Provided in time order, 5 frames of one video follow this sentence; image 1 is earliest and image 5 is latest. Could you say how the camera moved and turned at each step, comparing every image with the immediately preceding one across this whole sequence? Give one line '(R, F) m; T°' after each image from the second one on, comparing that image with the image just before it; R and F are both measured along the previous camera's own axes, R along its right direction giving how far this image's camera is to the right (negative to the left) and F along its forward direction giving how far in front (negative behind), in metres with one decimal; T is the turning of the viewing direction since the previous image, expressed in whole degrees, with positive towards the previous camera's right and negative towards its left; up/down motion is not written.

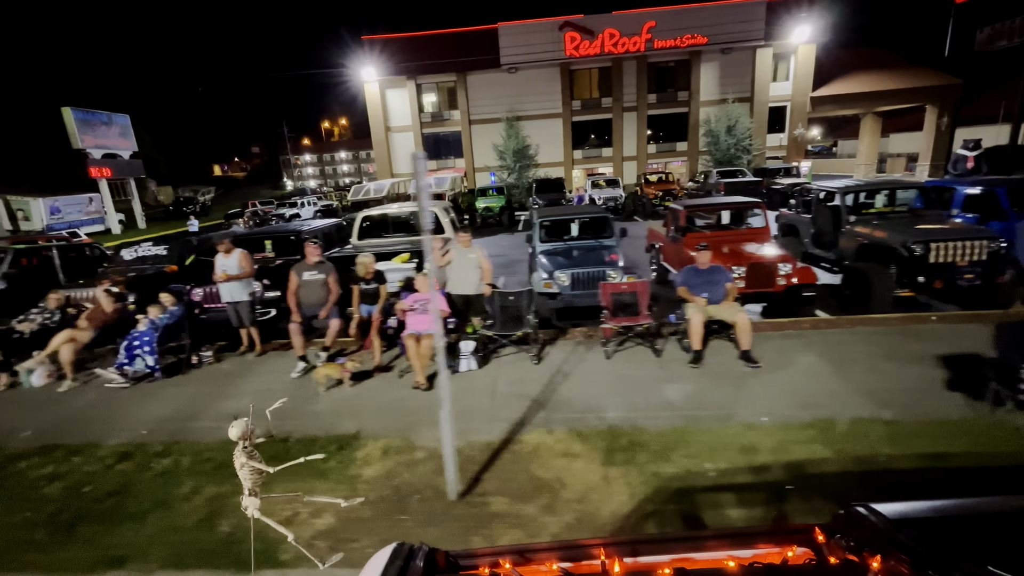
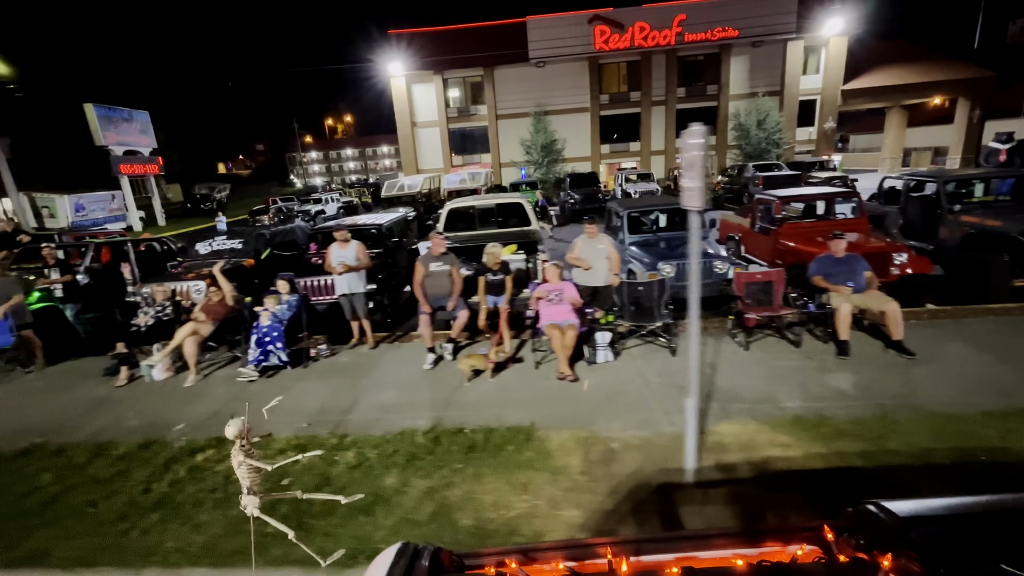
(-1.9, +0.1) m; 0°
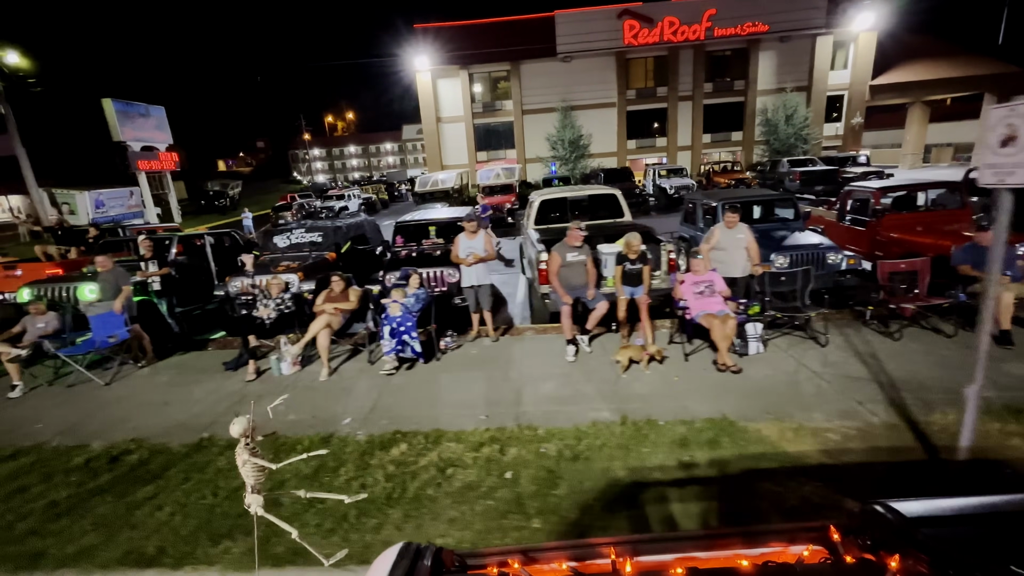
(-2.1, +0.2) m; +1°
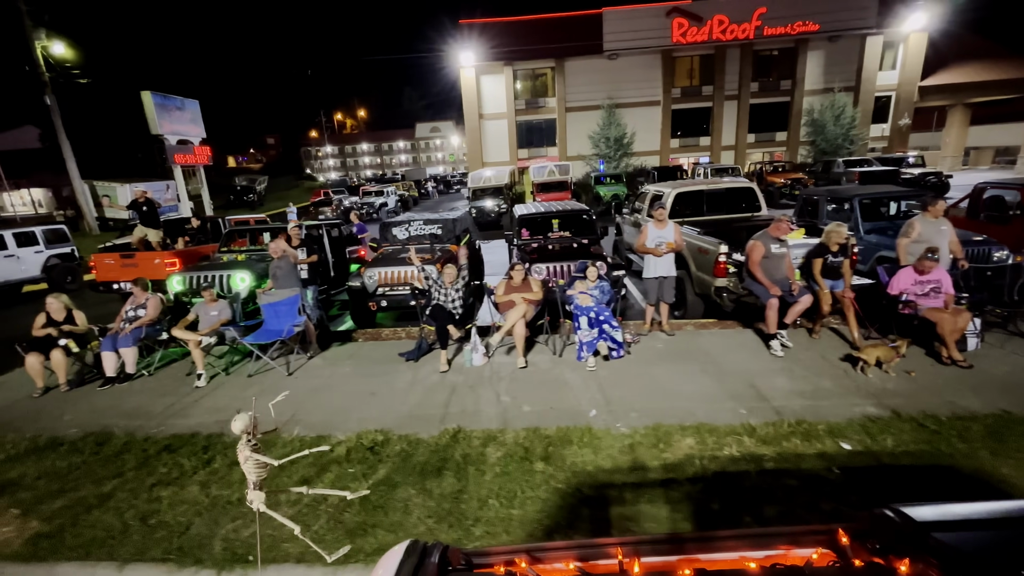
(-2.8, +0.2) m; 0°
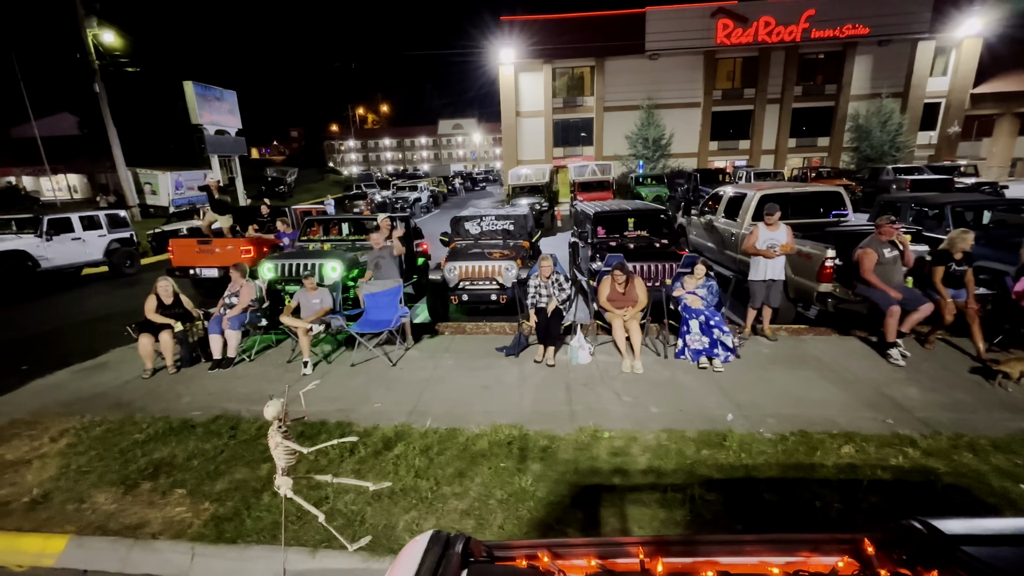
(-1.4, +0.1) m; -1°
